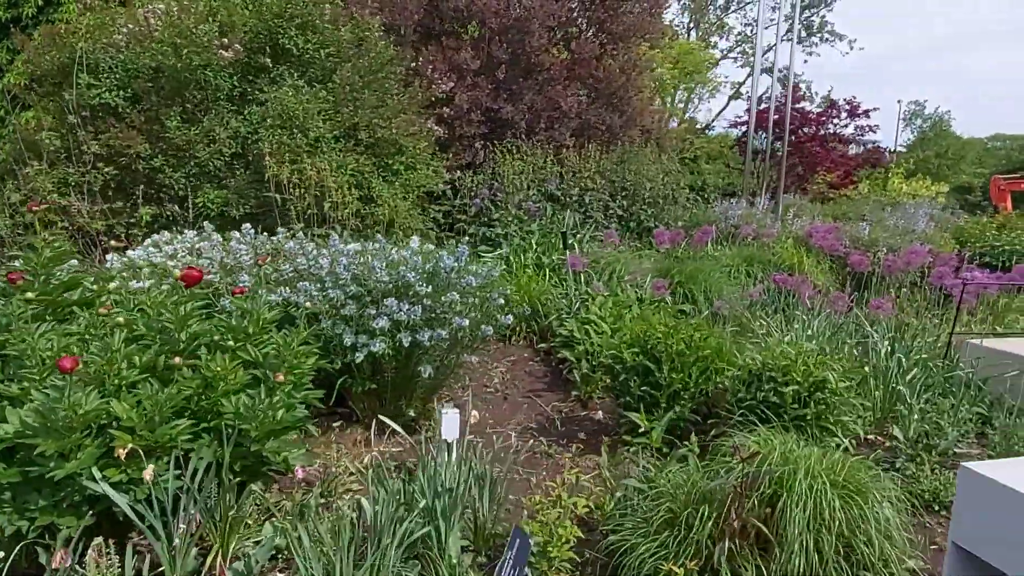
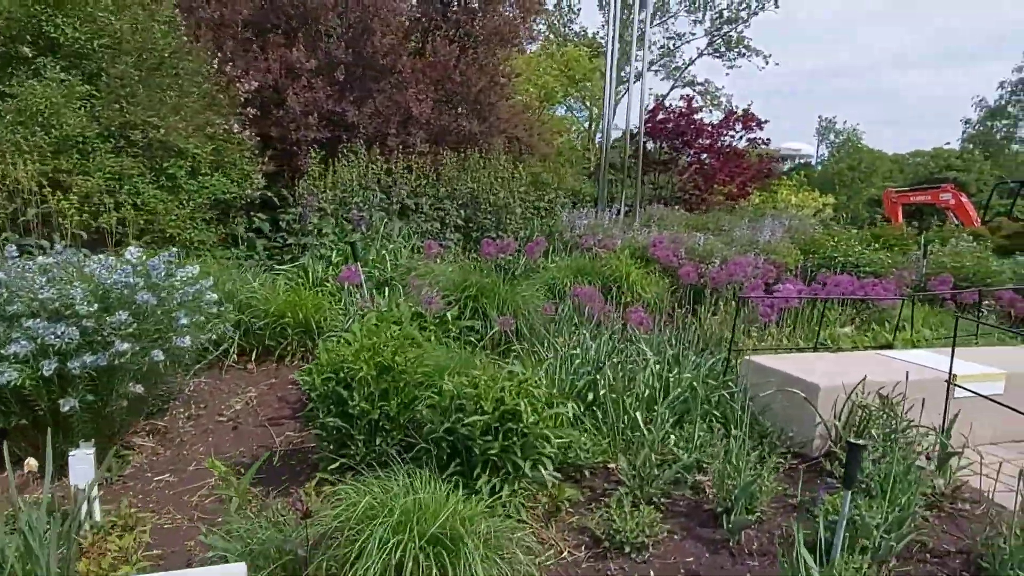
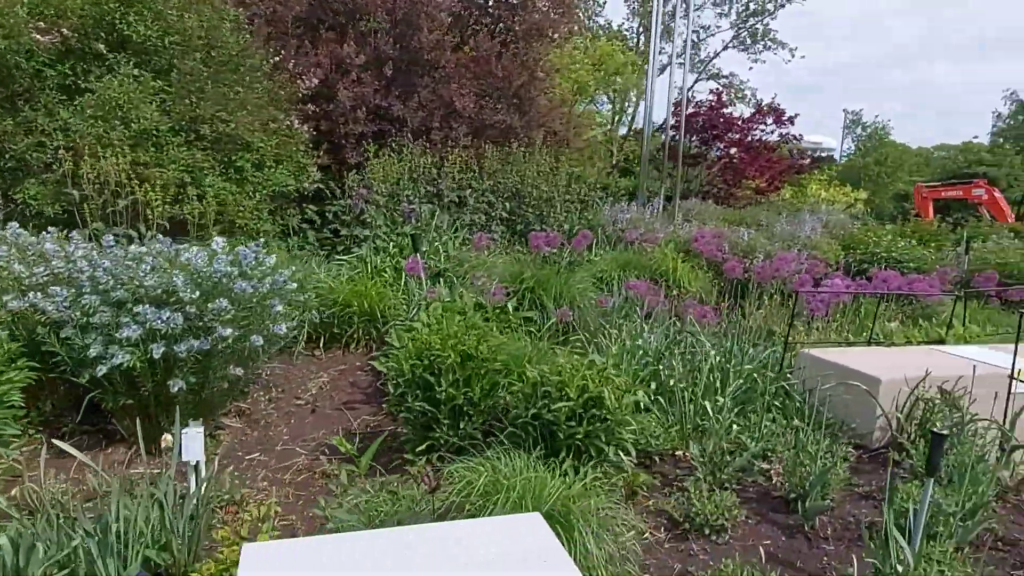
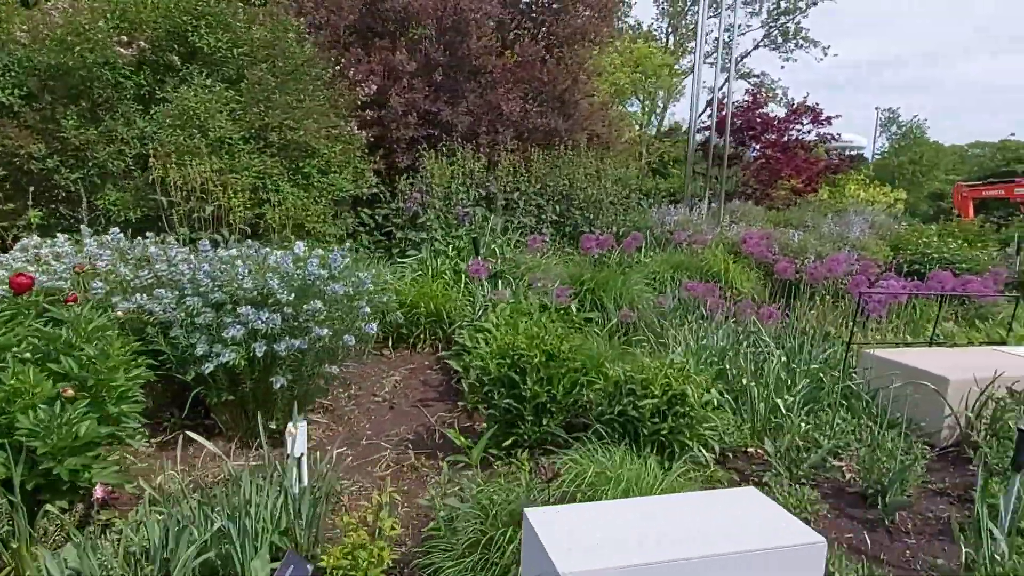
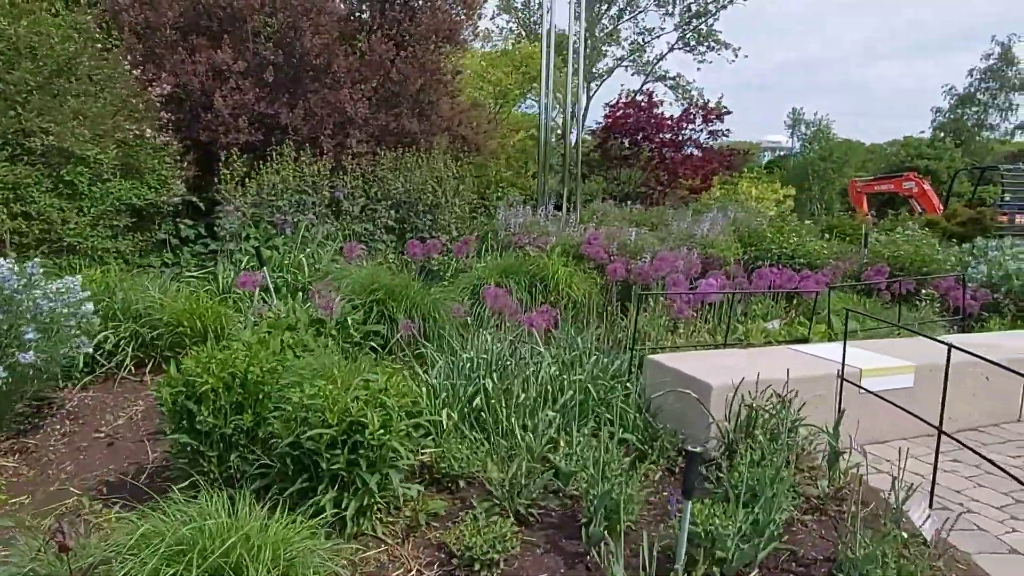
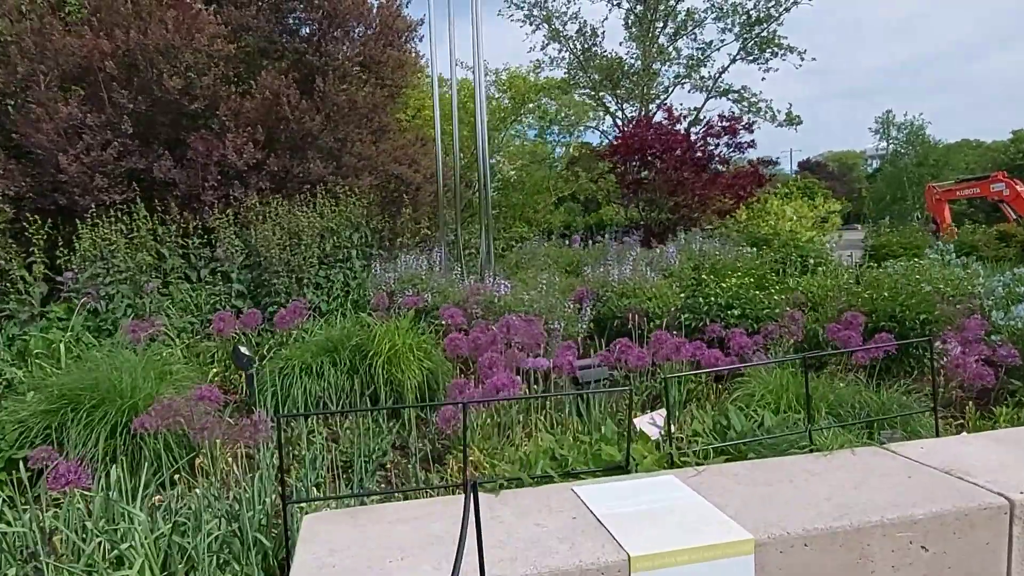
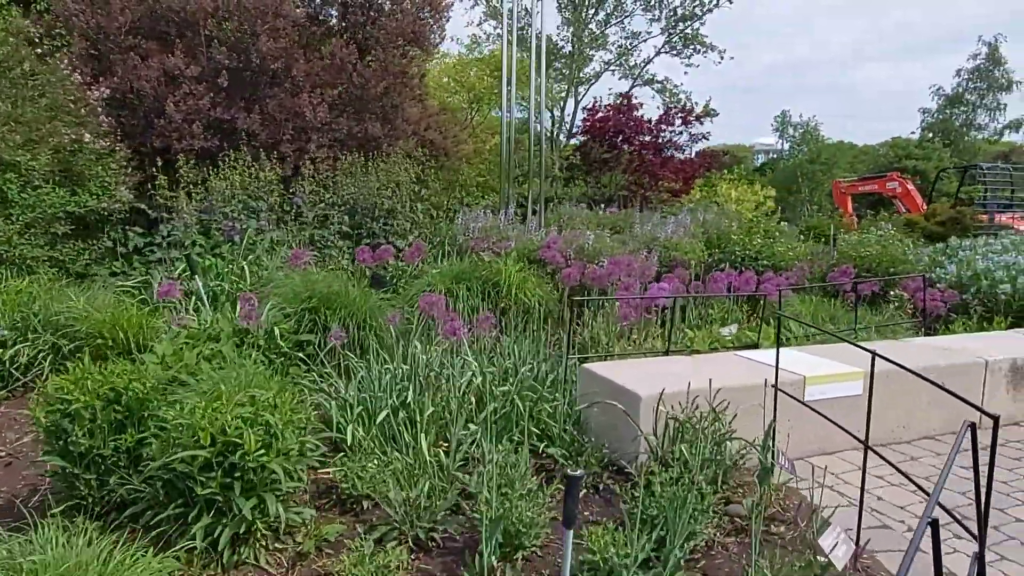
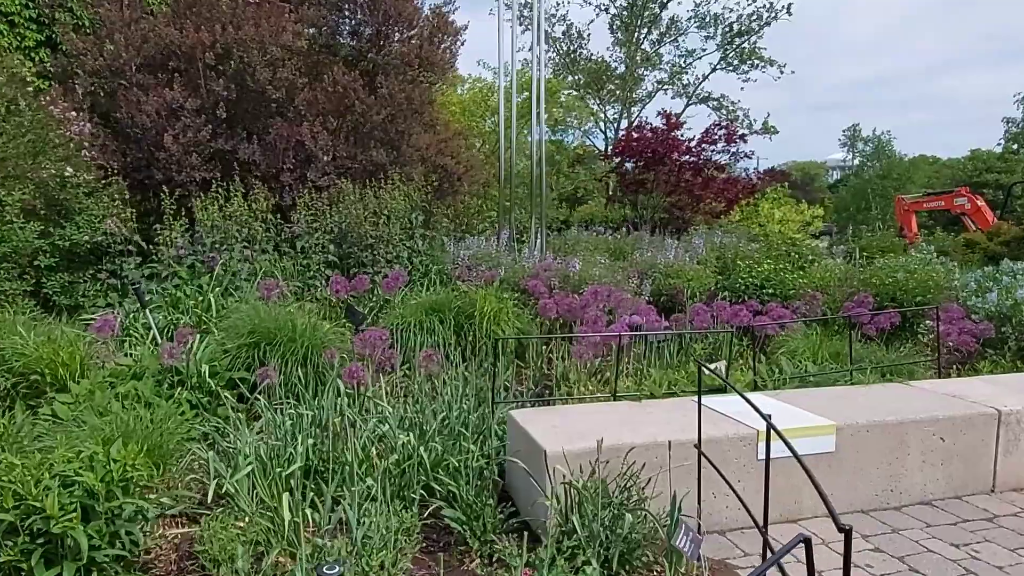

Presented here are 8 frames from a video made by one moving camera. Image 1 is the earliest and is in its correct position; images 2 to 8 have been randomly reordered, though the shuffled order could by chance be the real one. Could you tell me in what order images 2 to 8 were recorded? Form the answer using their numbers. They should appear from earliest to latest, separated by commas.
4, 3, 2, 5, 7, 8, 6
